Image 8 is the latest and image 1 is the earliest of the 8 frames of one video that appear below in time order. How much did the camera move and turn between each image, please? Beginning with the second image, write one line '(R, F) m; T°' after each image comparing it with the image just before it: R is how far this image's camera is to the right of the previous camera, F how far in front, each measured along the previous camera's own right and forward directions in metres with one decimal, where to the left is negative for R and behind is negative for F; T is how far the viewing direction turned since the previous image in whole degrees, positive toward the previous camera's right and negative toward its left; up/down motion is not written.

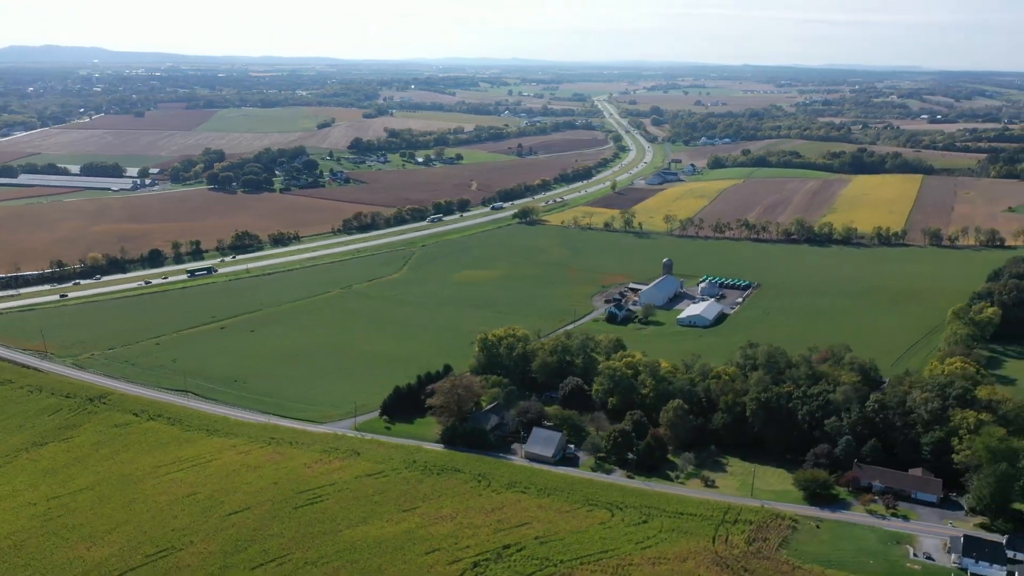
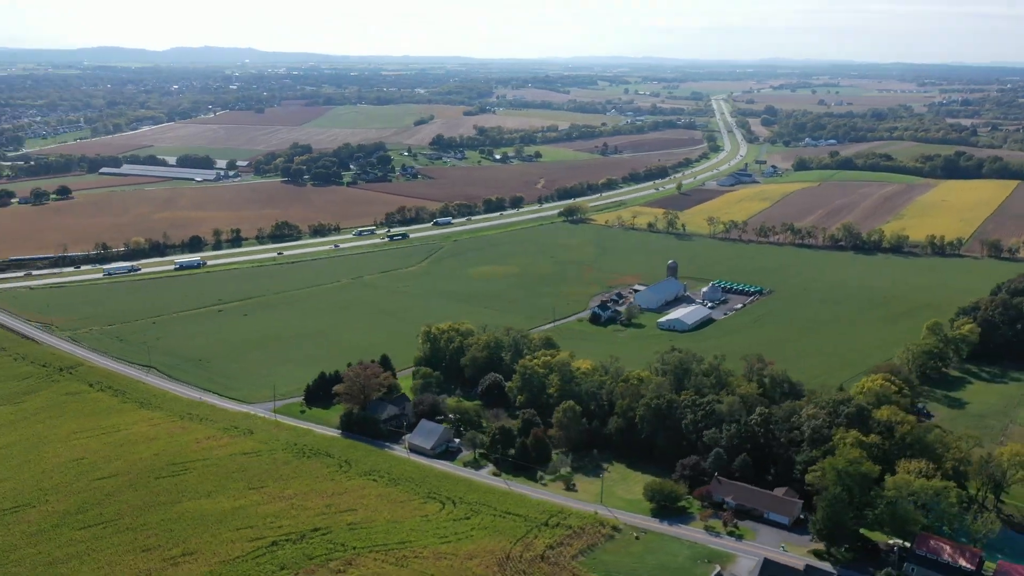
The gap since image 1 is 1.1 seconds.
(+9.8, +0.6) m; -9°
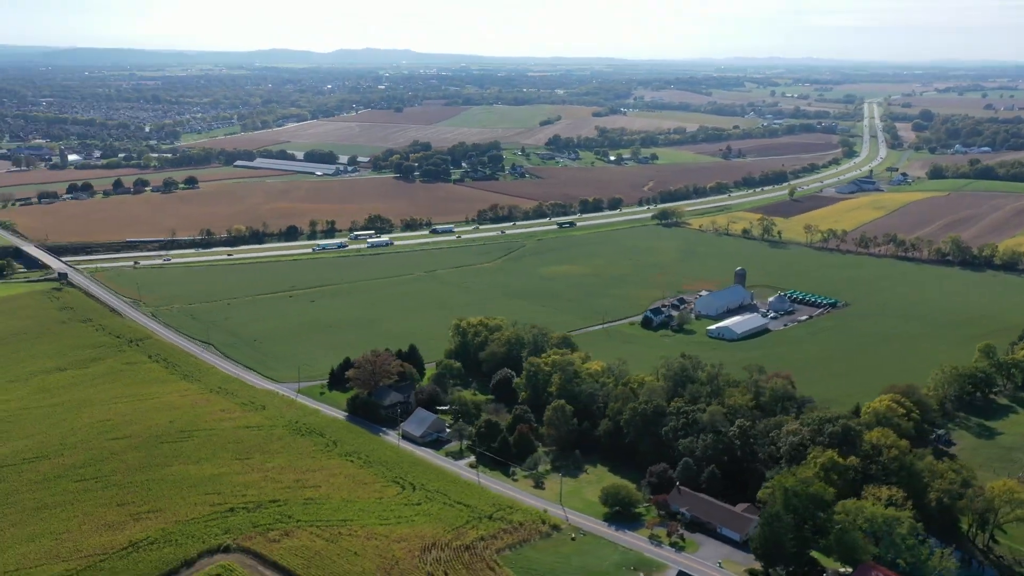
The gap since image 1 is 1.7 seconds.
(+6.1, +0.2) m; -10°
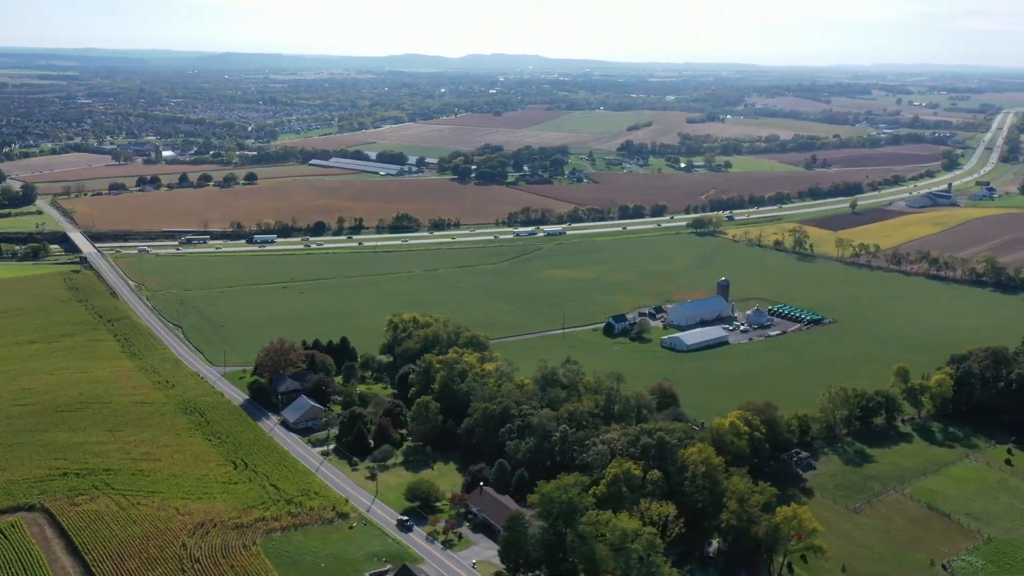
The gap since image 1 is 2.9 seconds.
(+10.6, +0.4) m; -9°
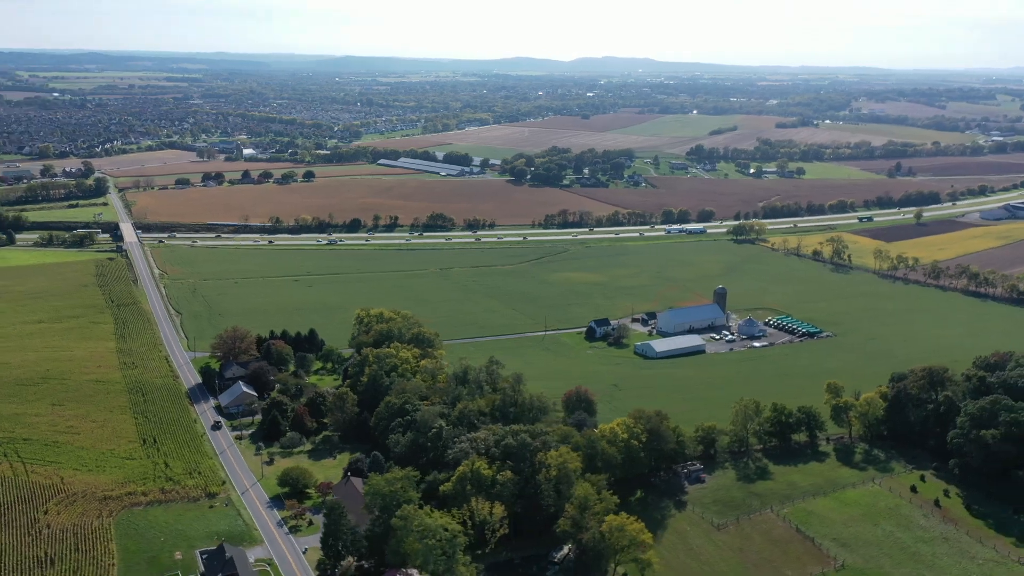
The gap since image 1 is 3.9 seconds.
(+8.1, +0.3) m; -7°
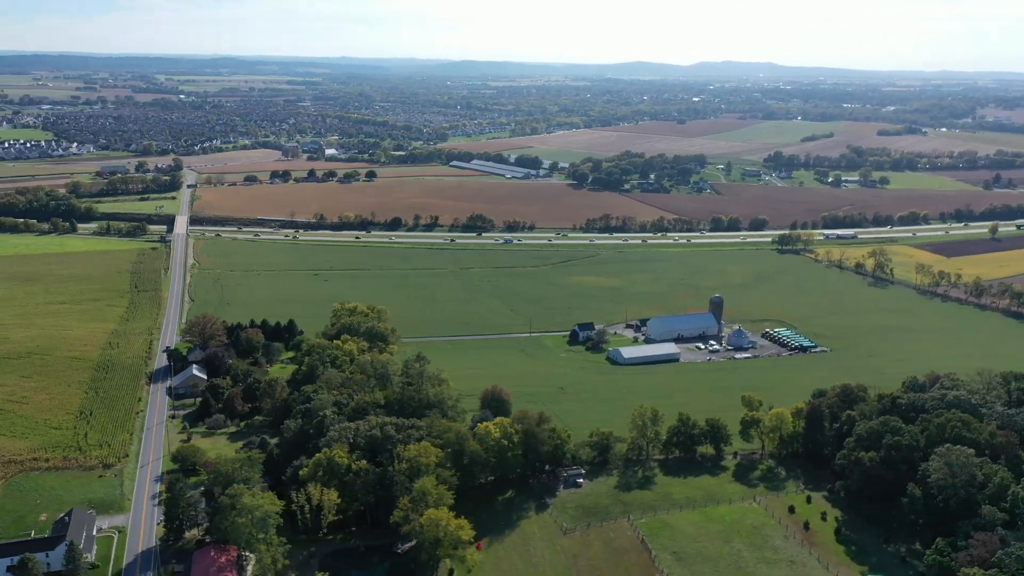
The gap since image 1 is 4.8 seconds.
(+8.4, +0.2) m; -8°
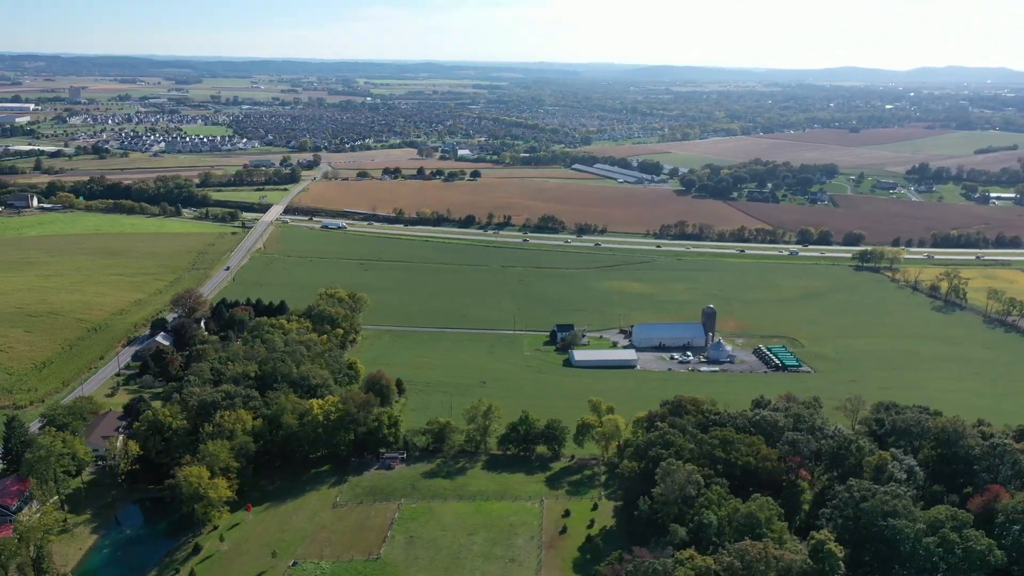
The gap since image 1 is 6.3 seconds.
(+13.4, +0.7) m; -13°
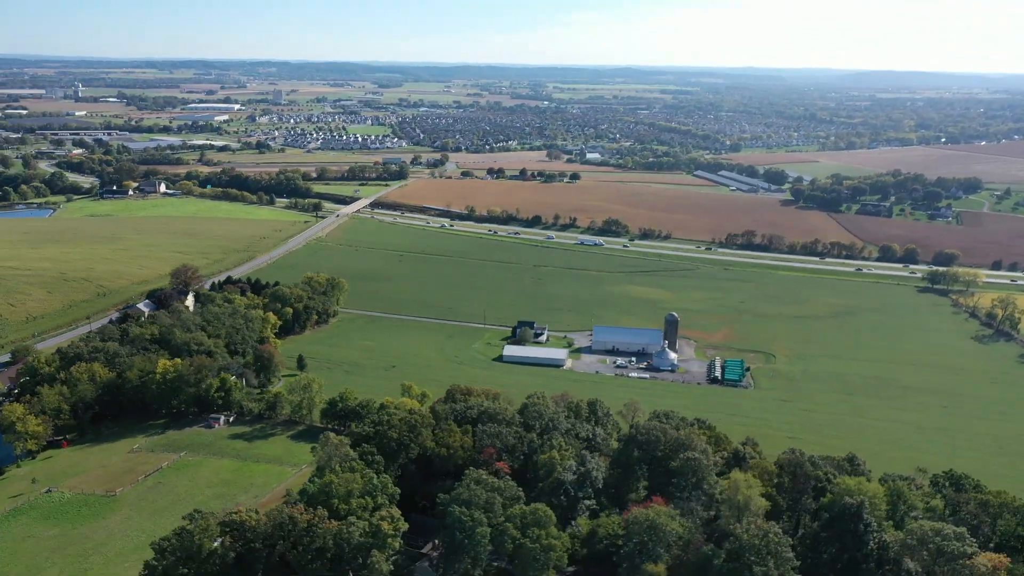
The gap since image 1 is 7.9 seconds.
(+15.2, +0.6) m; -14°
